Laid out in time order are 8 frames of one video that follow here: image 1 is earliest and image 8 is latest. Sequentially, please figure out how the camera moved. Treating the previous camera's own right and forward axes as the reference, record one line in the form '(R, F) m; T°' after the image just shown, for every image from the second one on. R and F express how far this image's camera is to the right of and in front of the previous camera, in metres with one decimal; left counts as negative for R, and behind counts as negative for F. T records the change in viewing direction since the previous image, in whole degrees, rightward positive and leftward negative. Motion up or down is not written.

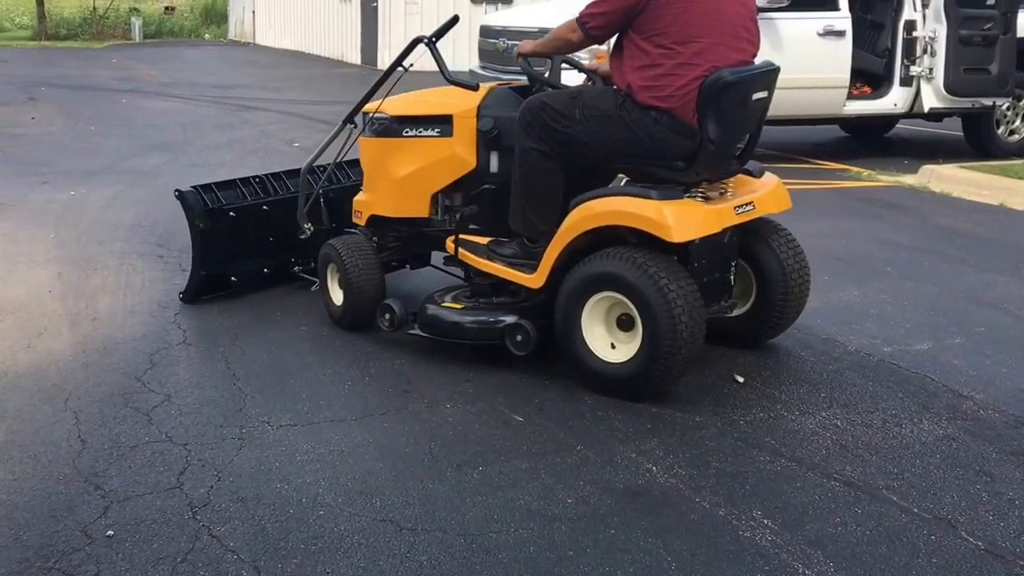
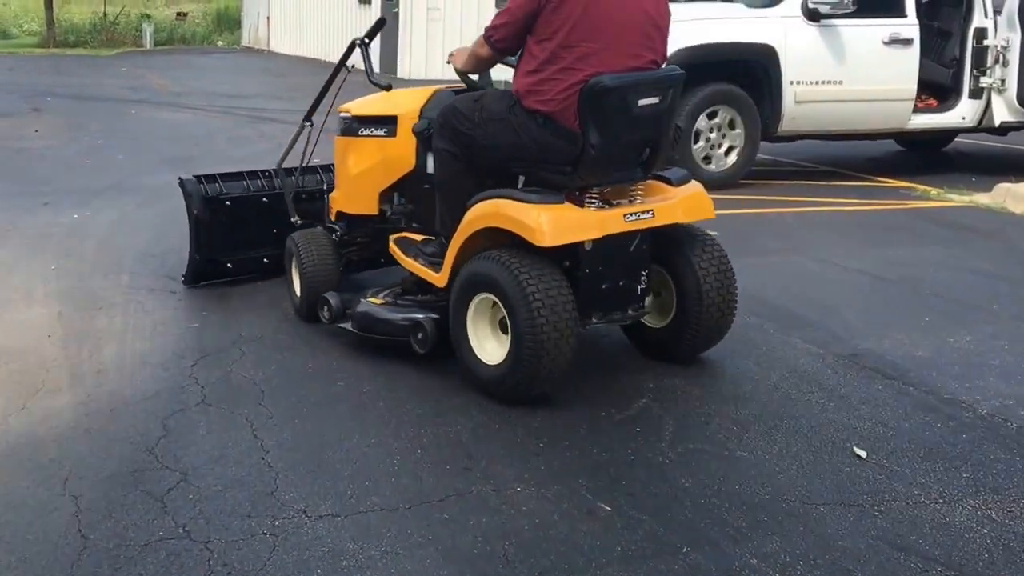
(-0.3, +0.8) m; 0°
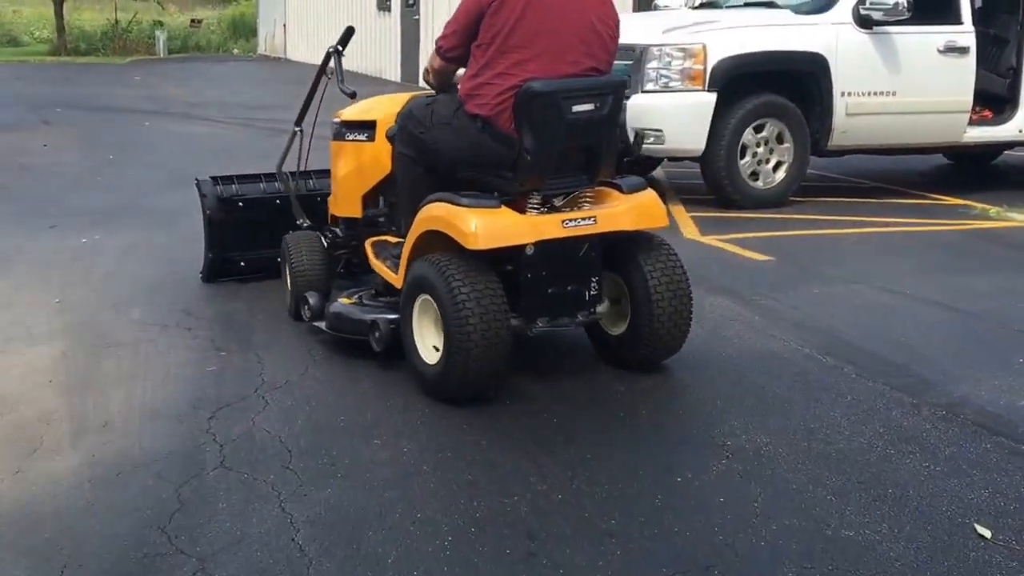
(-0.2, +0.6) m; -1°
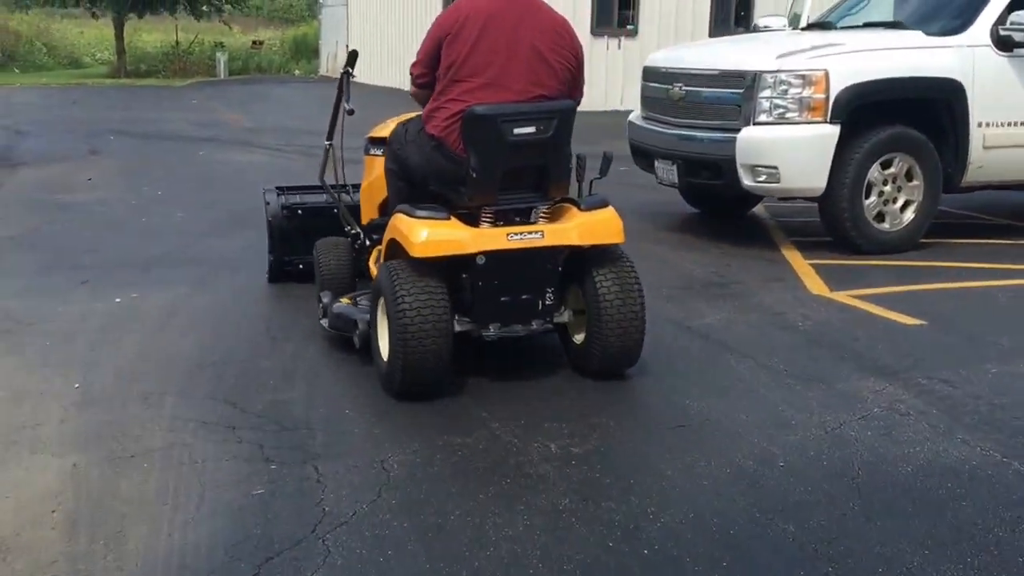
(-0.3, +1.1) m; -3°
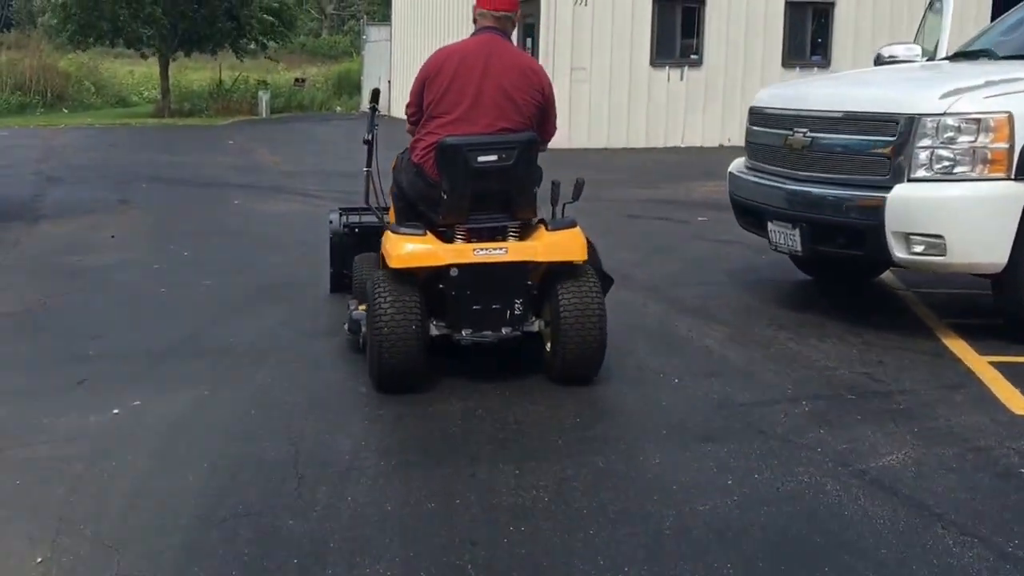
(-0.2, +1.5) m; -3°
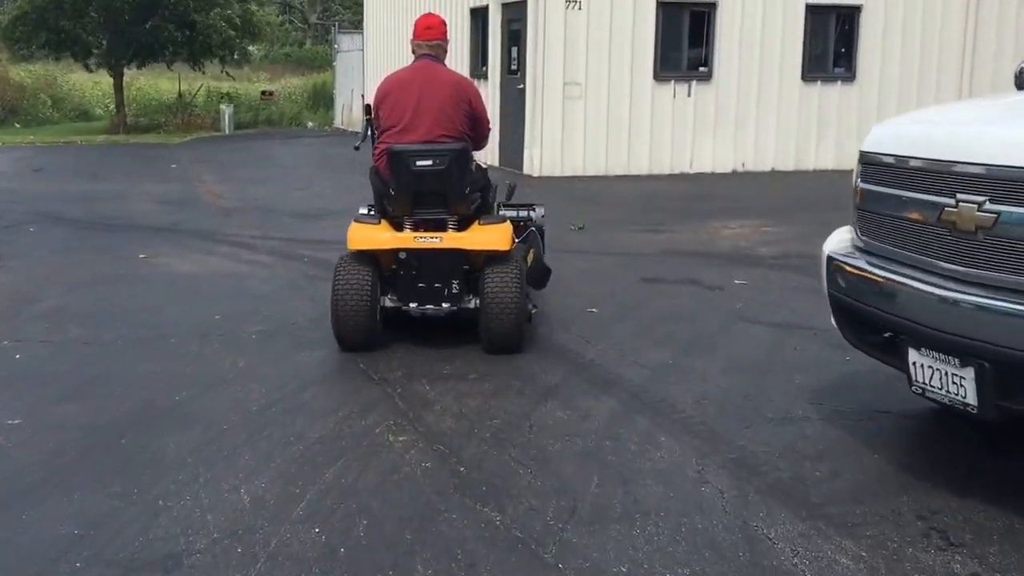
(0.0, +2.8) m; +1°
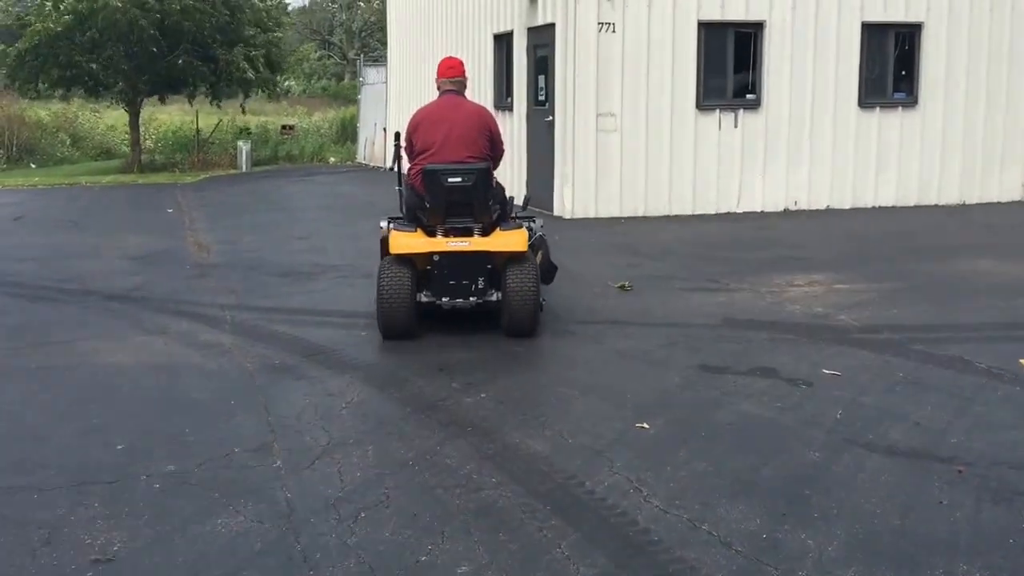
(+0.1, +2.1) m; -2°
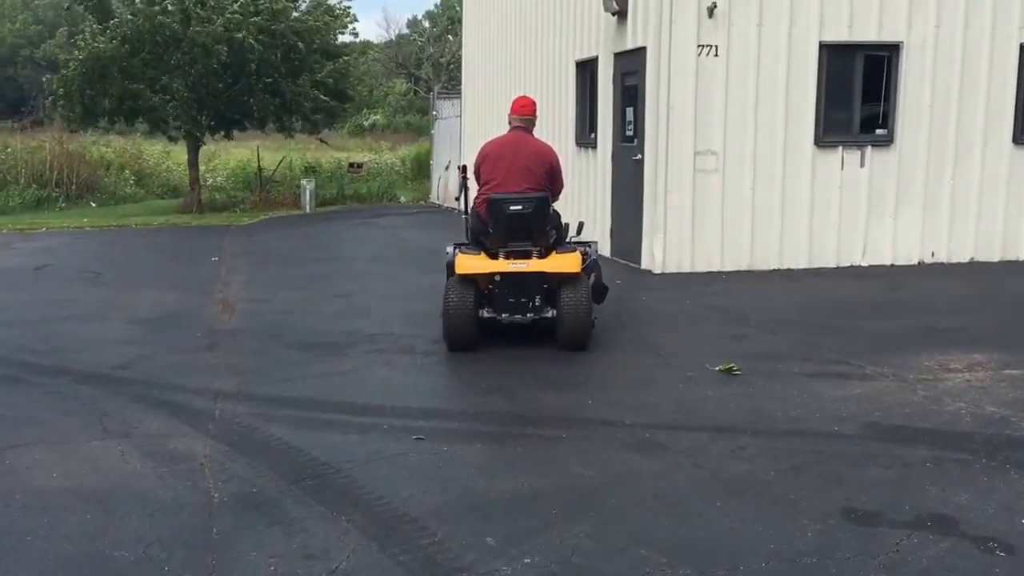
(+0.1, +2.1) m; -5°
